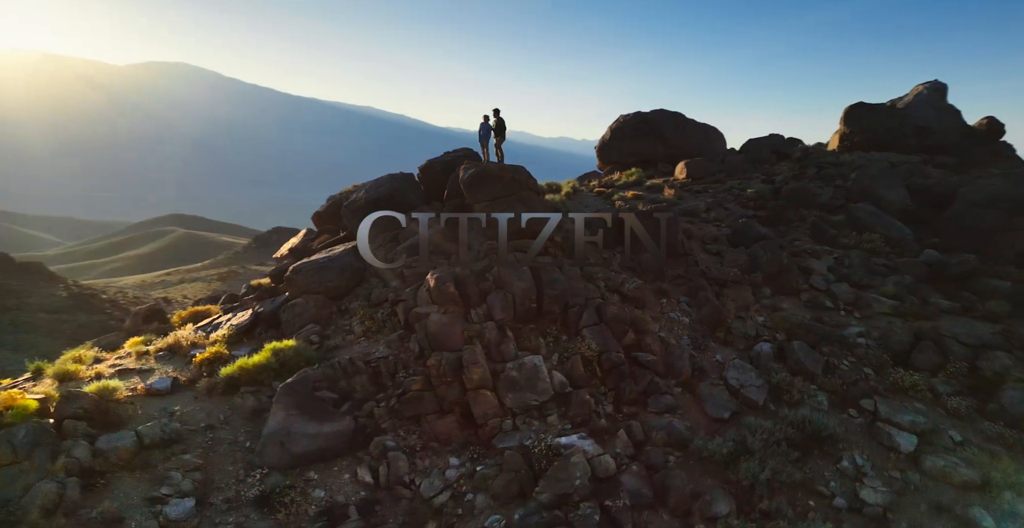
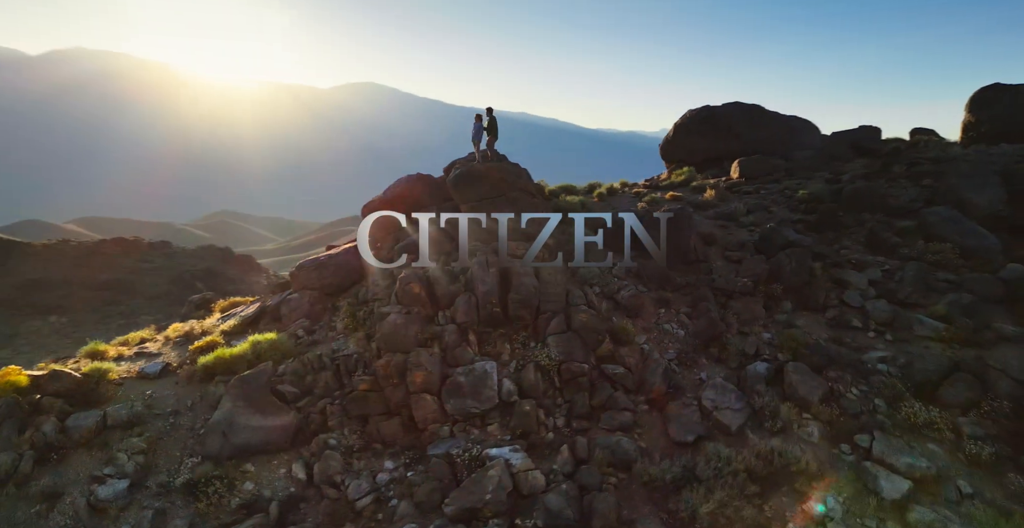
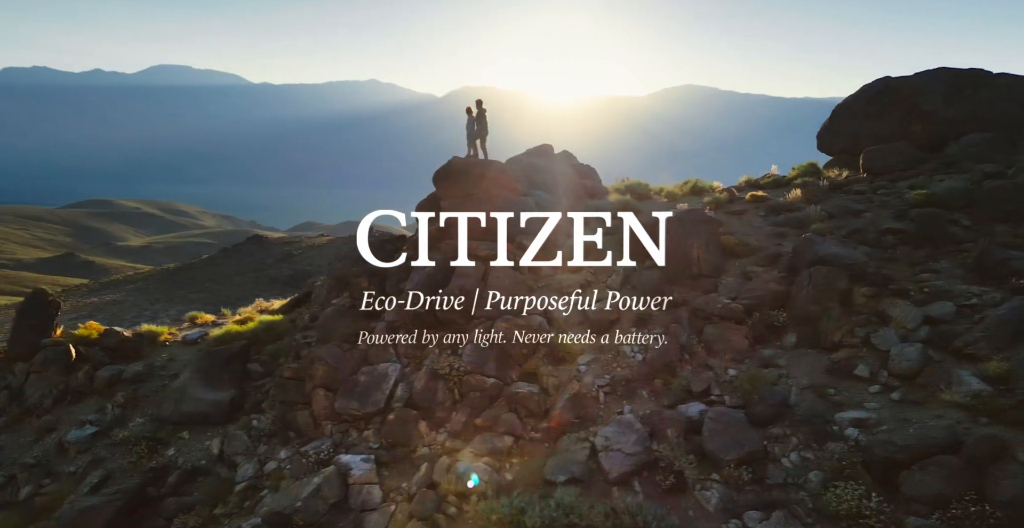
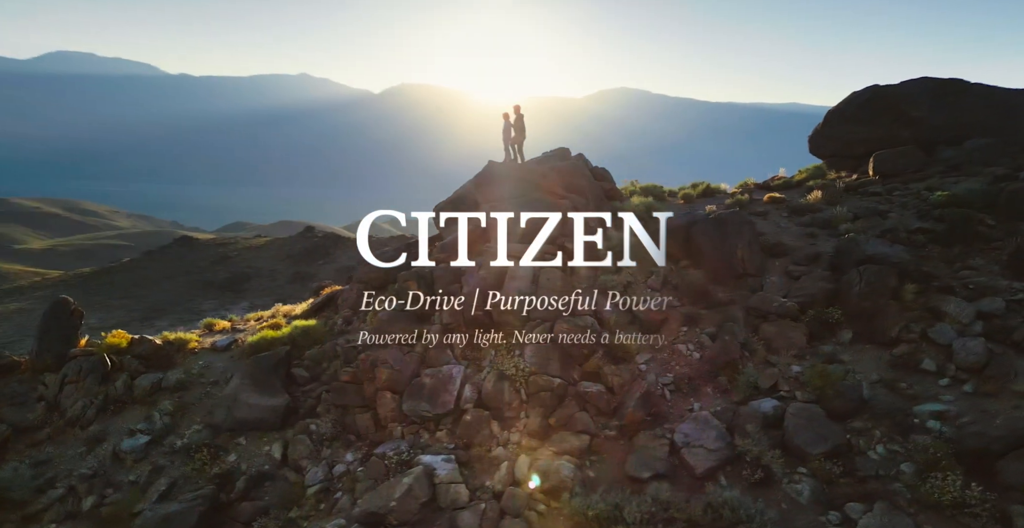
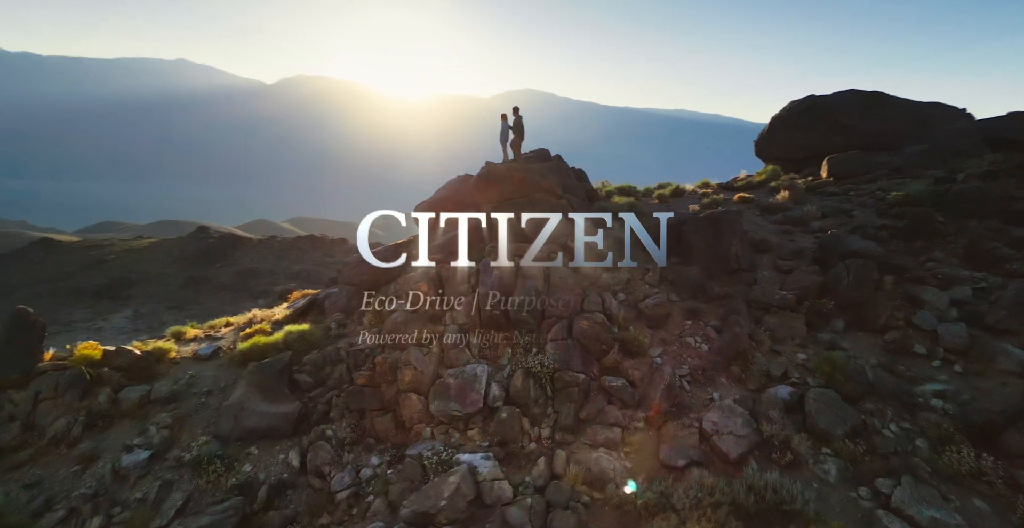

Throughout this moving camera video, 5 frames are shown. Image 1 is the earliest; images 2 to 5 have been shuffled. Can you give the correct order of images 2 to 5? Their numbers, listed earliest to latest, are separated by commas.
2, 5, 4, 3
